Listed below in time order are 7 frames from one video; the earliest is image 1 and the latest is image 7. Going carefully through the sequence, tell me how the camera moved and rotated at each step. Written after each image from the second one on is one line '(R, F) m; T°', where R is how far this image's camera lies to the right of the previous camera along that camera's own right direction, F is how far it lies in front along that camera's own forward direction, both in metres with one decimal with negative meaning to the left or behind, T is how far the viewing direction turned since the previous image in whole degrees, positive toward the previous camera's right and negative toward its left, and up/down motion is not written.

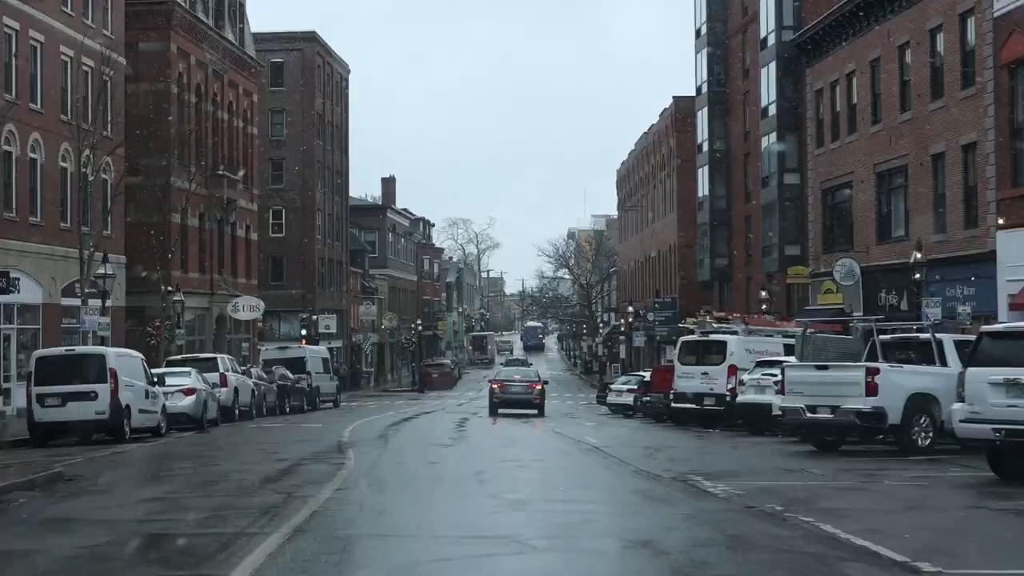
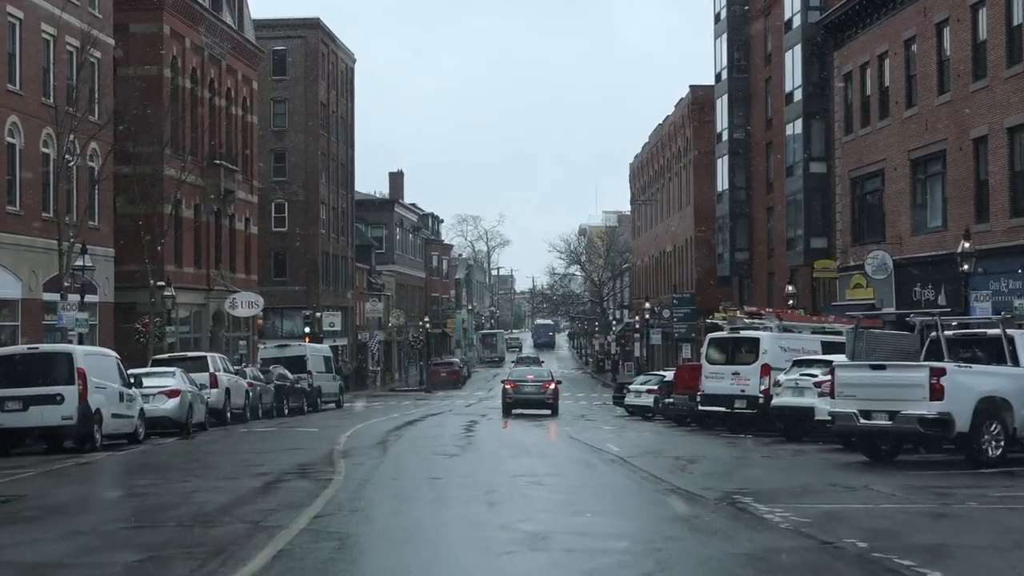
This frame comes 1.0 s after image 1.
(0.0, +2.4) m; 0°
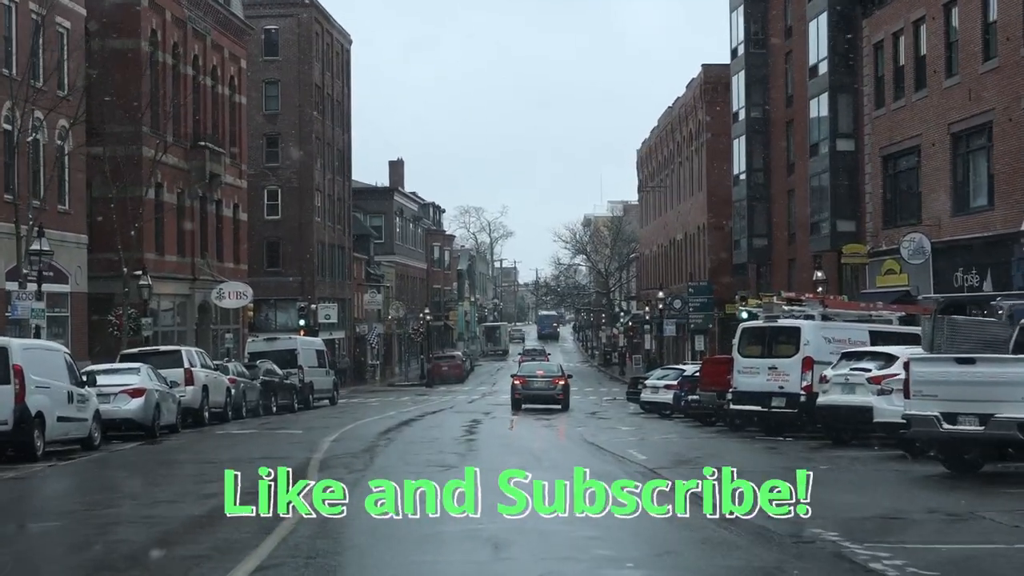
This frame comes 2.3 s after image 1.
(-0.1, +3.1) m; 0°
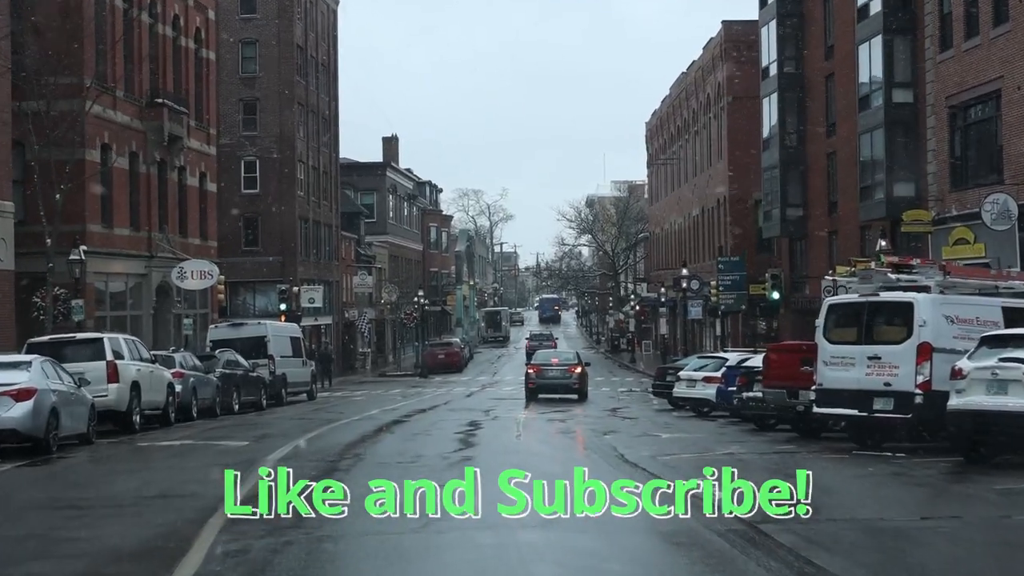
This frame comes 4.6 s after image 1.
(-0.1, +5.9) m; 0°
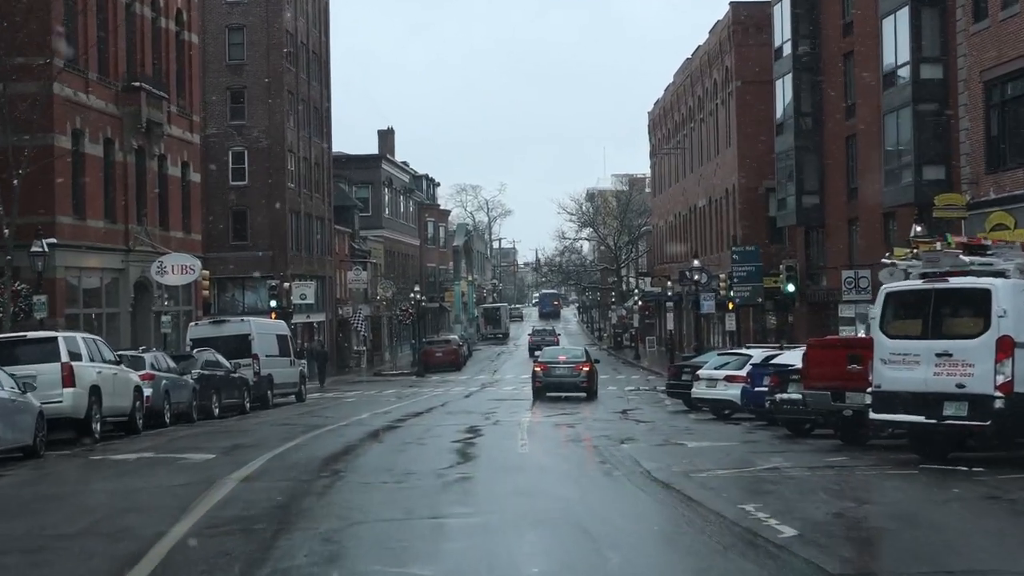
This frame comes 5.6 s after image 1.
(-0.1, +2.5) m; 0°
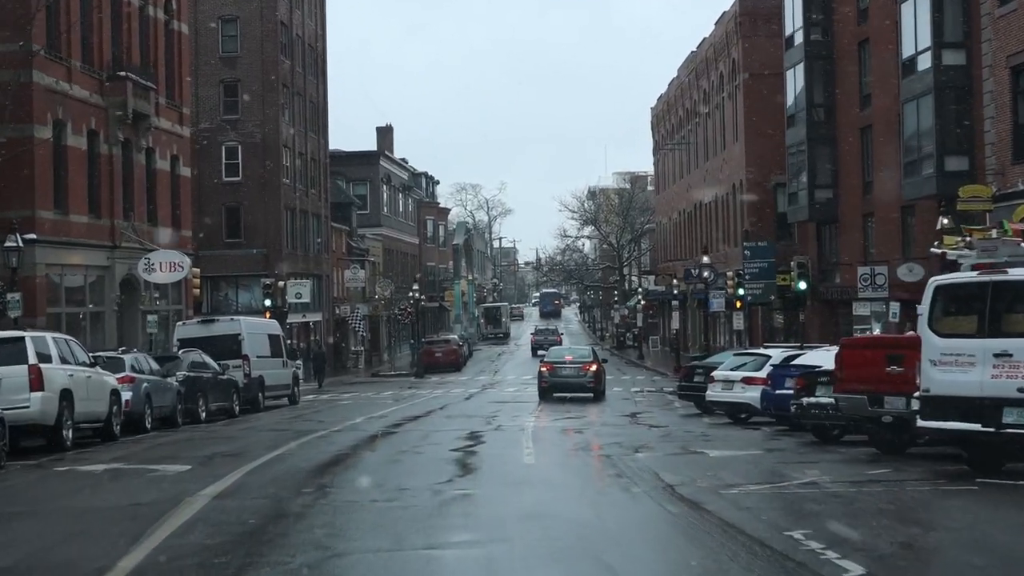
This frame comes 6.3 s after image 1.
(-0.1, +1.6) m; 0°
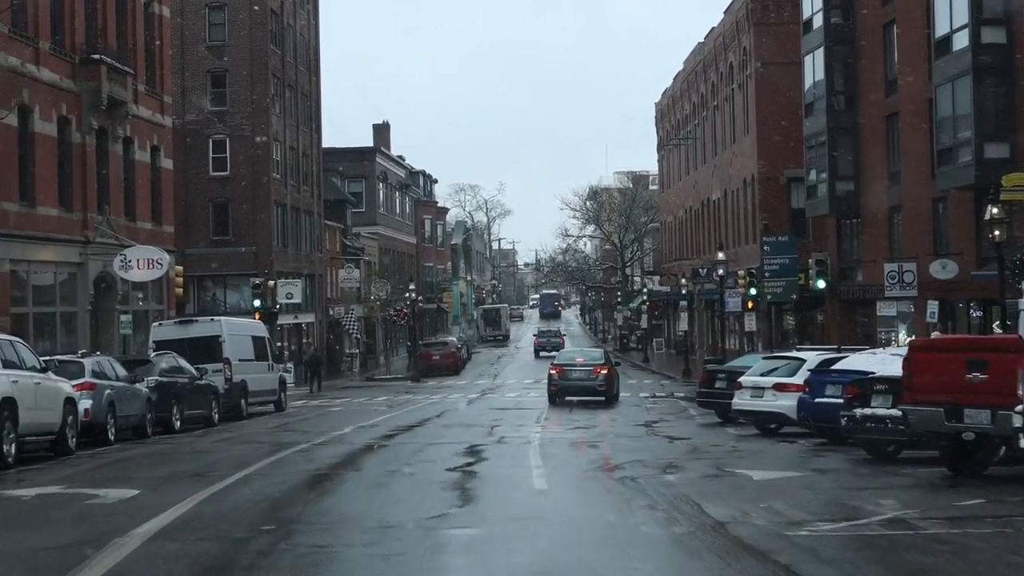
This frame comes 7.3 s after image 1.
(-0.1, +2.5) m; 0°
